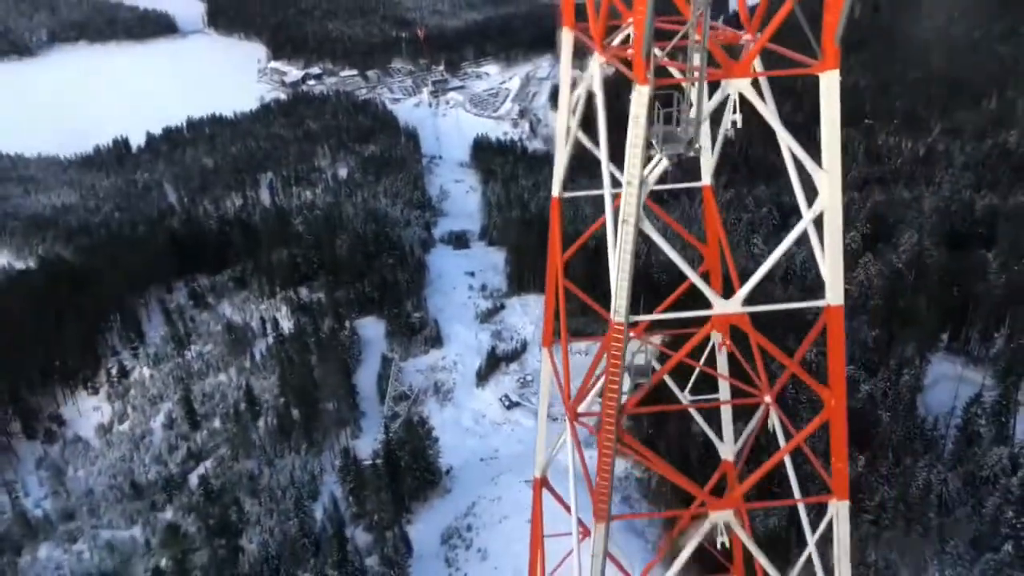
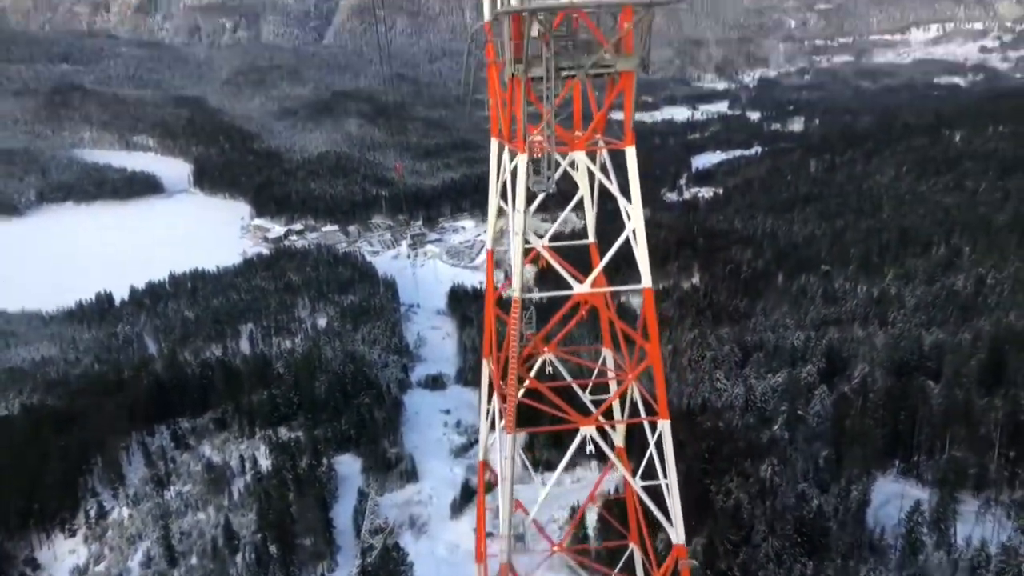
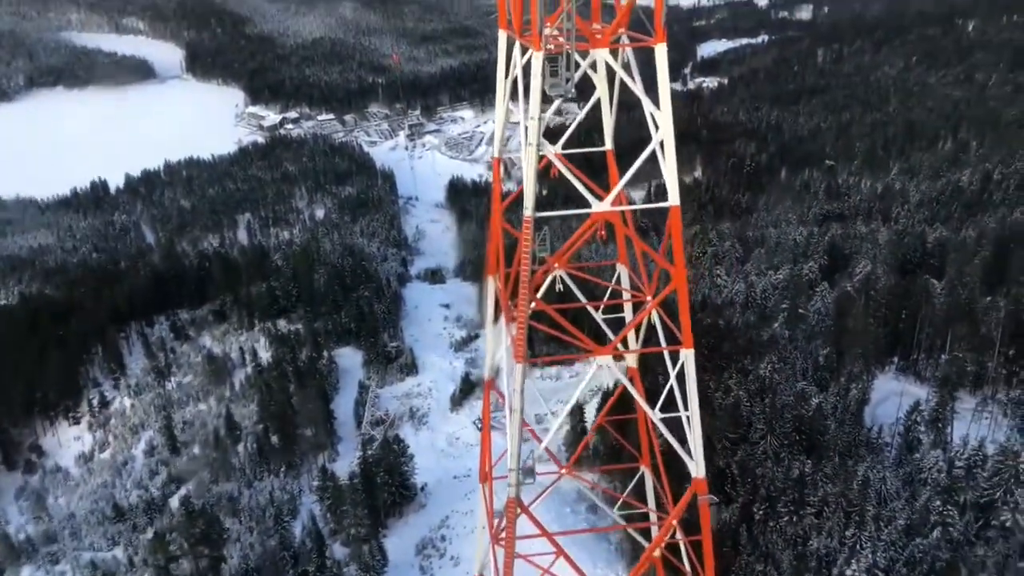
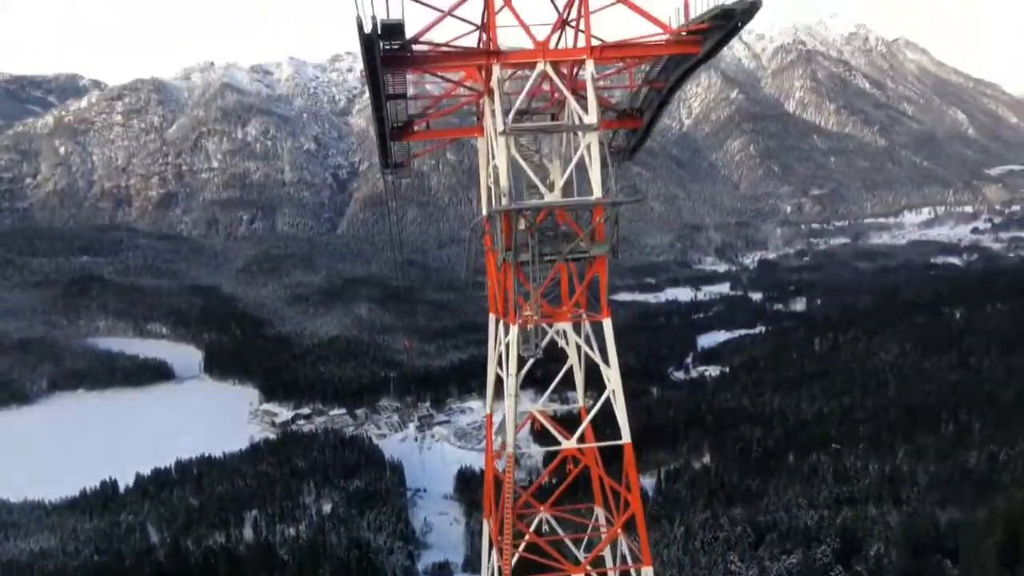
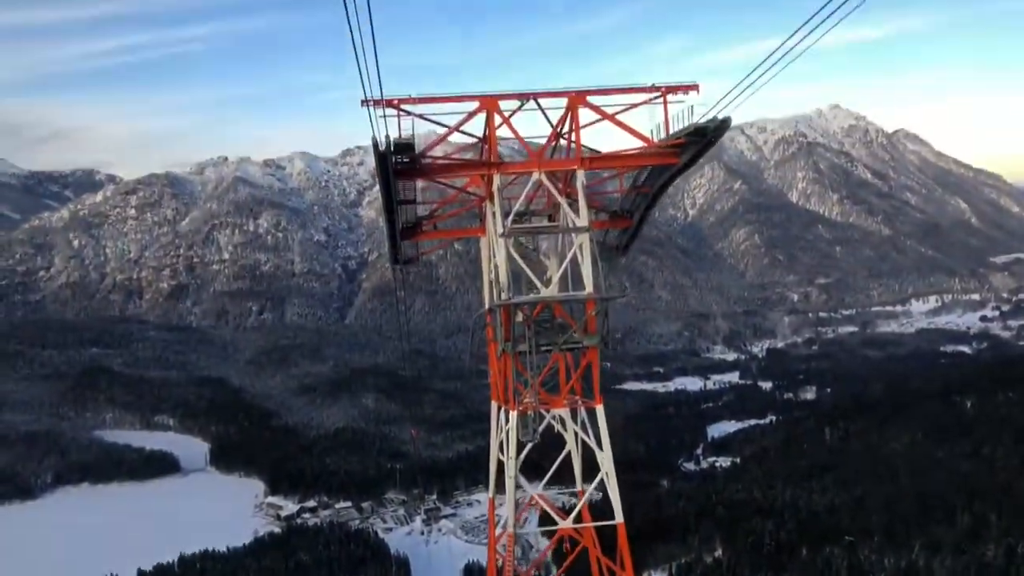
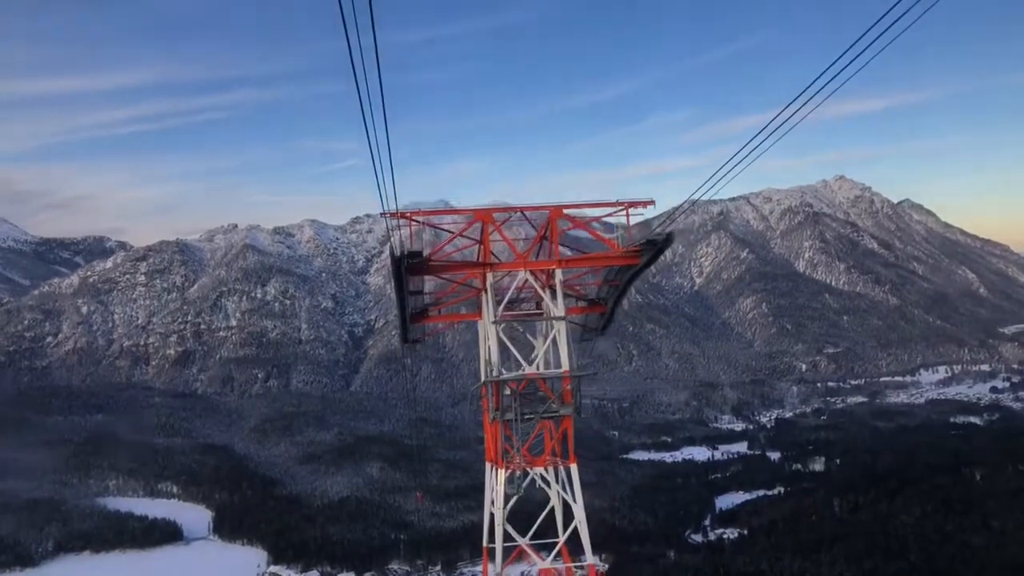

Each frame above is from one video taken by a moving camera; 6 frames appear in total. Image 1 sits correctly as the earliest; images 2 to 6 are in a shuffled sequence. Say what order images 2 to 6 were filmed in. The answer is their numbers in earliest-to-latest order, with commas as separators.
3, 2, 4, 5, 6
